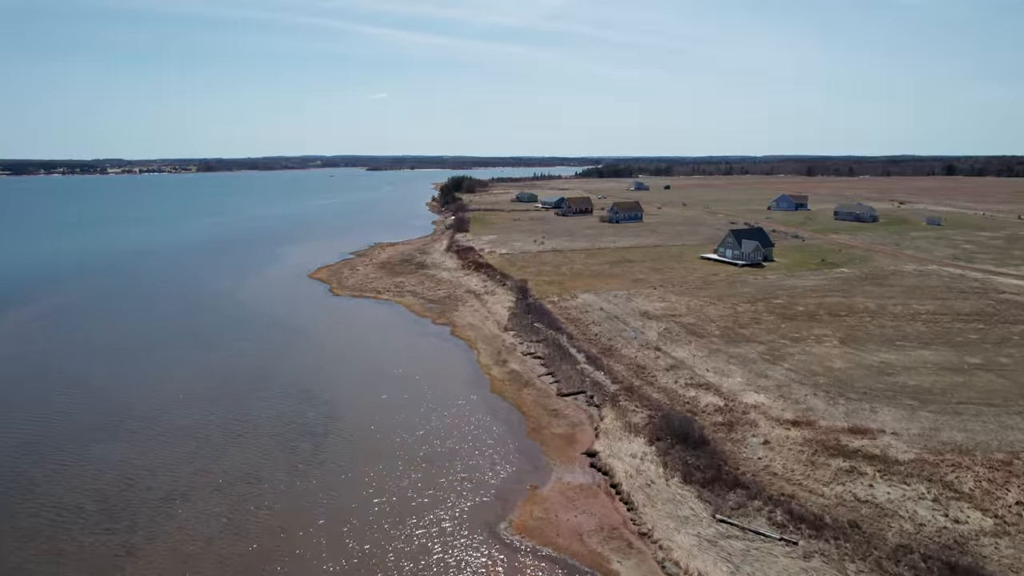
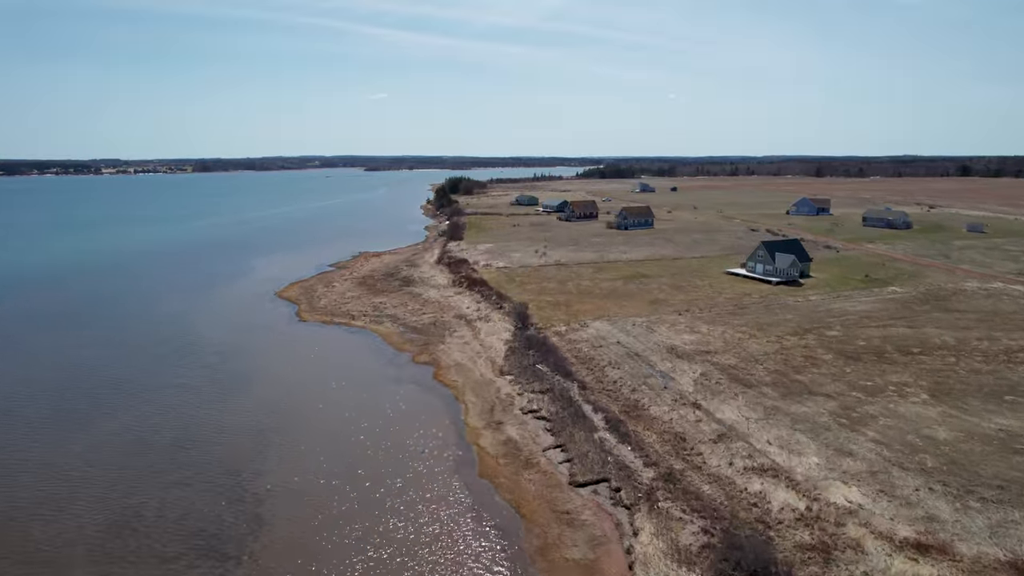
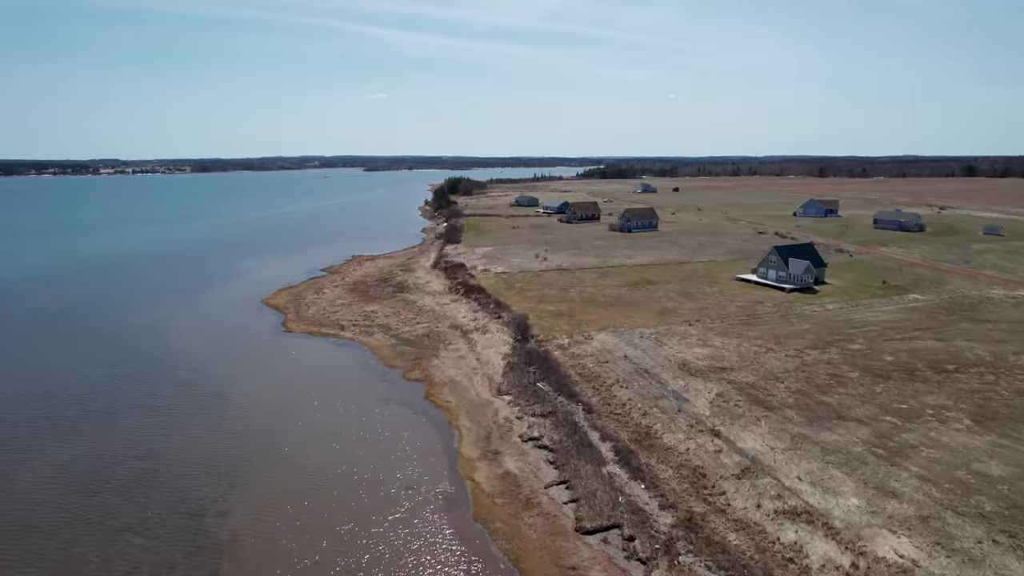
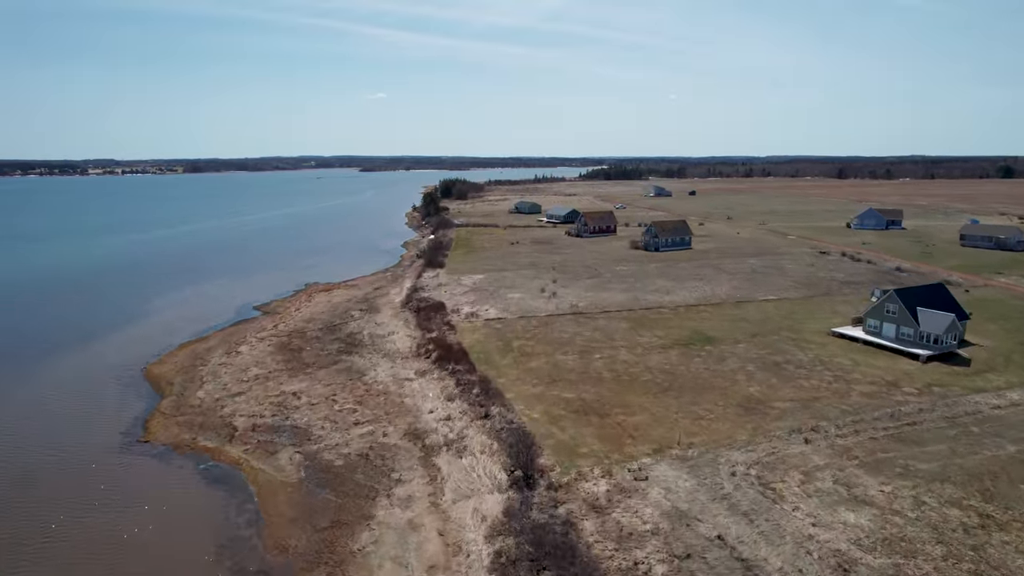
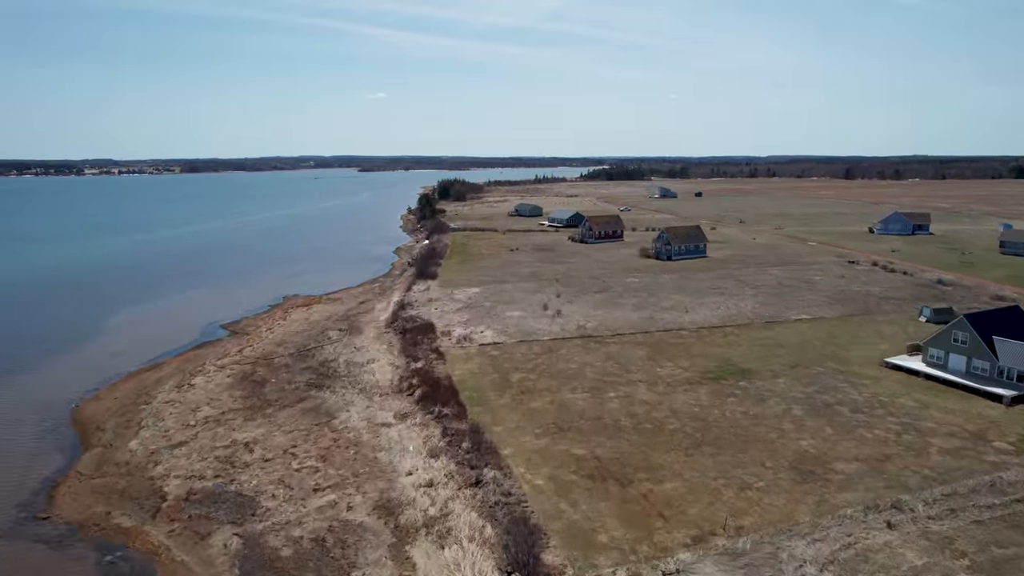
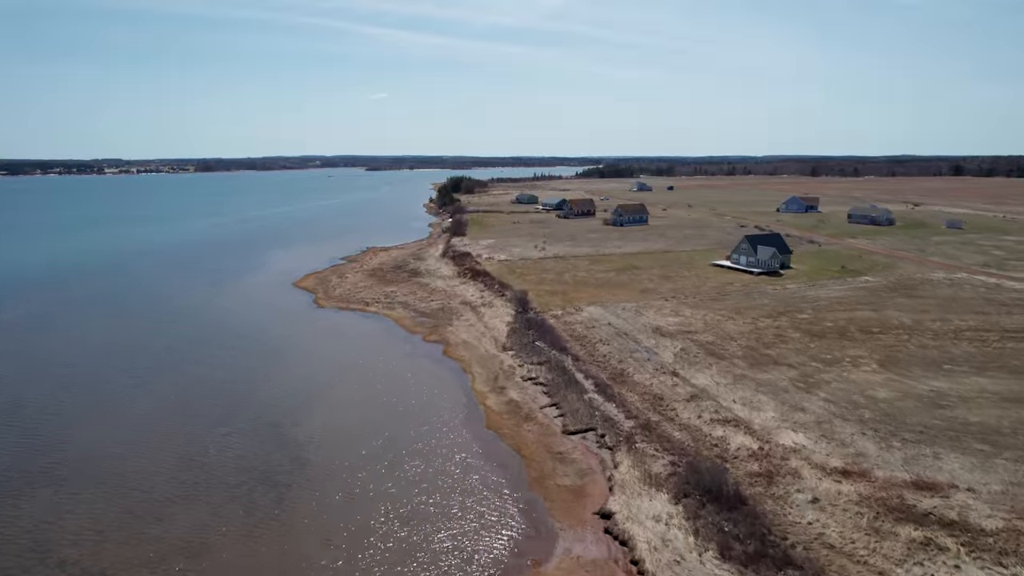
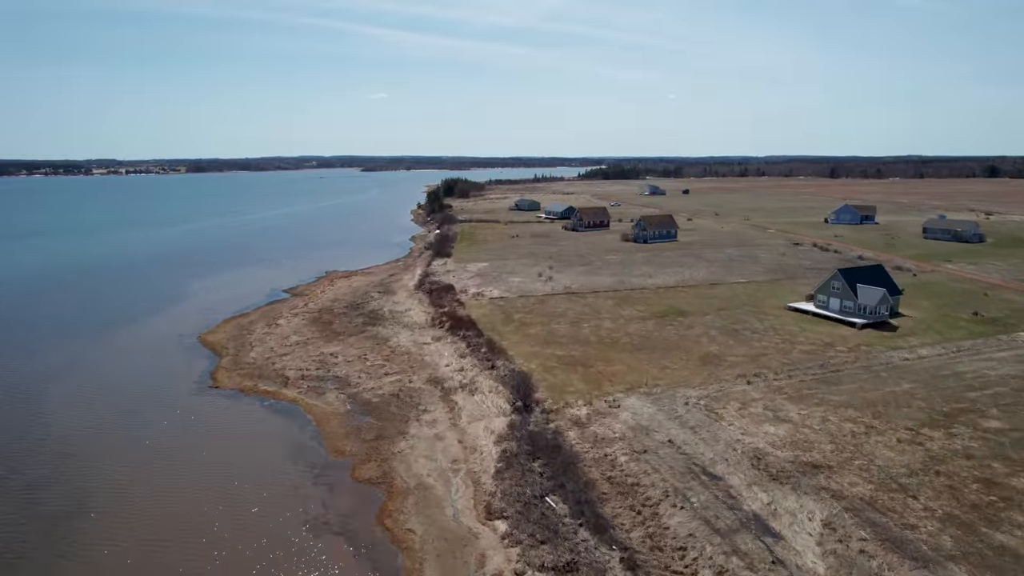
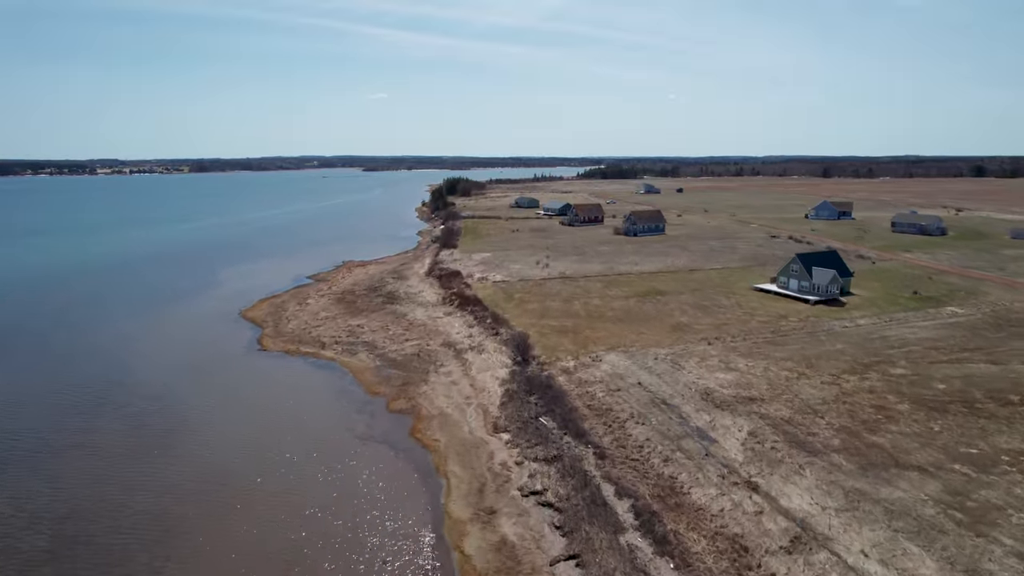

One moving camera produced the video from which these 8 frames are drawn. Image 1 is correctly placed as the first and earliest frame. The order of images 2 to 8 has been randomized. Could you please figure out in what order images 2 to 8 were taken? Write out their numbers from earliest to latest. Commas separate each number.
6, 2, 3, 8, 7, 4, 5
